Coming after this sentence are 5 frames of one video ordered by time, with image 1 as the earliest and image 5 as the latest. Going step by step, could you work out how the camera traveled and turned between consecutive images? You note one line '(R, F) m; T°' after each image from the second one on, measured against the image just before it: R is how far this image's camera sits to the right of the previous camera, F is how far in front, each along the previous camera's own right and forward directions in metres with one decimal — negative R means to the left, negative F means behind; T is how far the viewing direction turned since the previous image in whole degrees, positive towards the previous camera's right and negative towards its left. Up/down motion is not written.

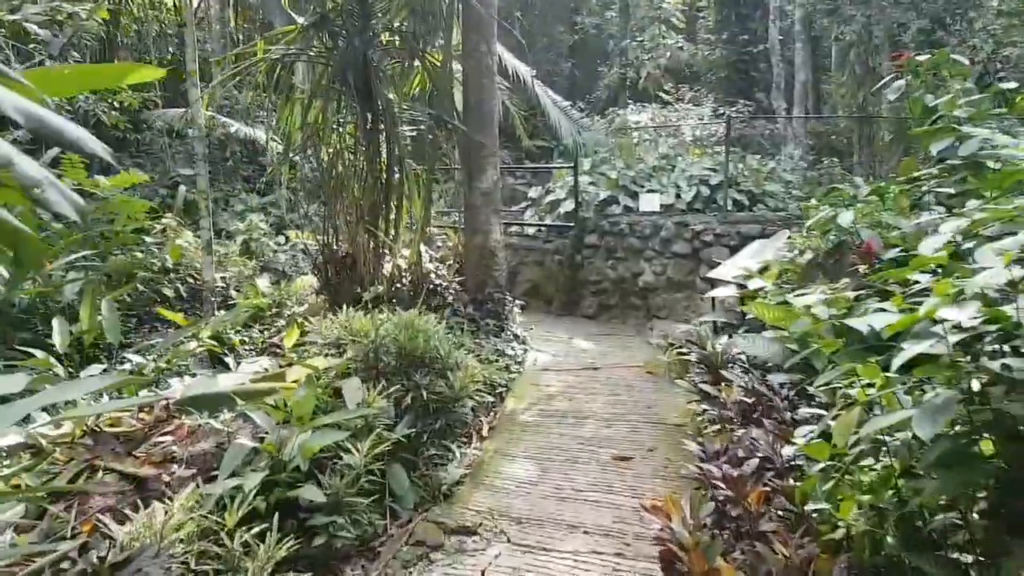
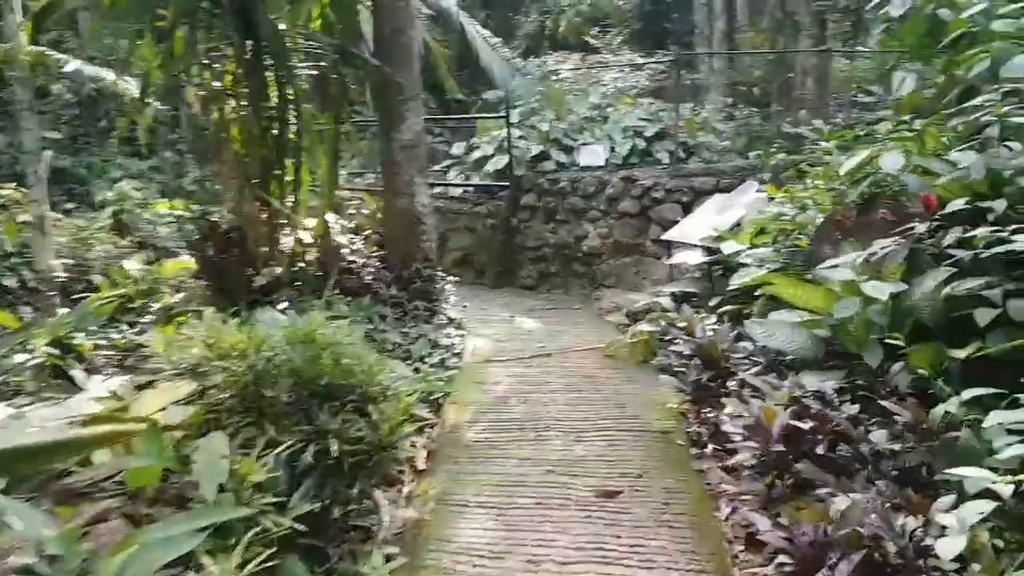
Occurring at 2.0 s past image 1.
(-0.1, +0.9) m; +6°
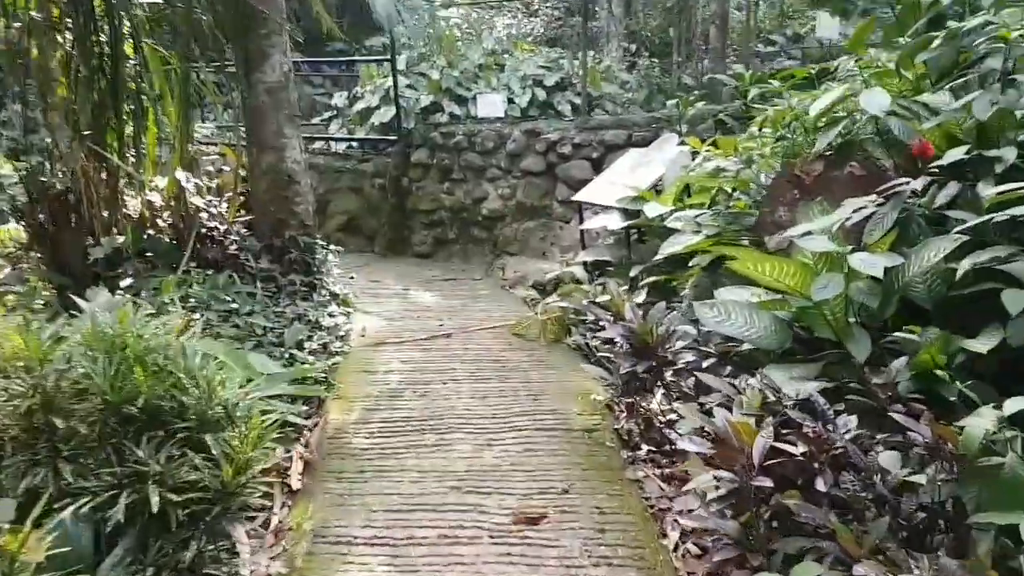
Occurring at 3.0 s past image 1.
(0.0, +0.5) m; +8°
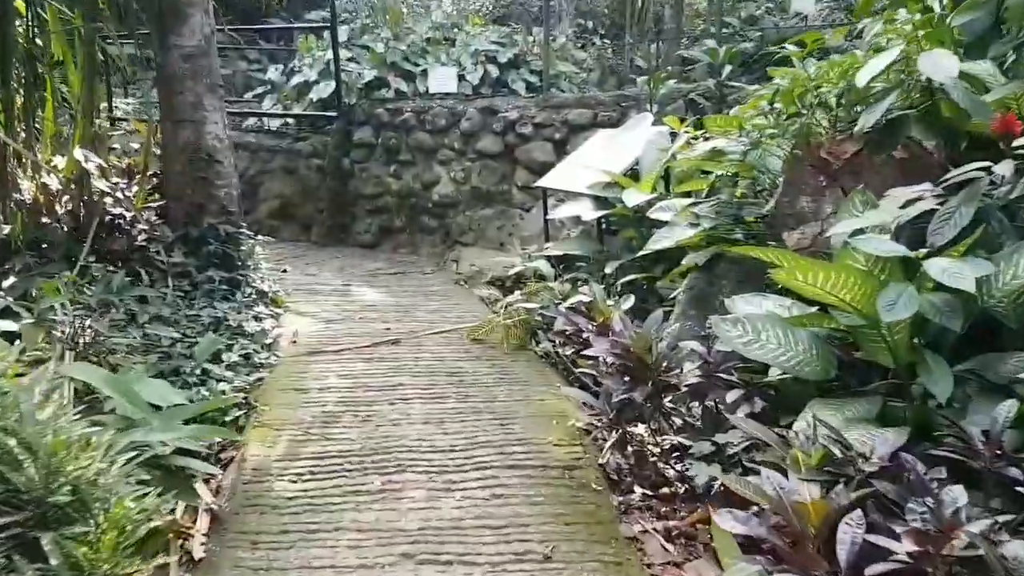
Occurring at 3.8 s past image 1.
(0.0, +0.5) m; +4°
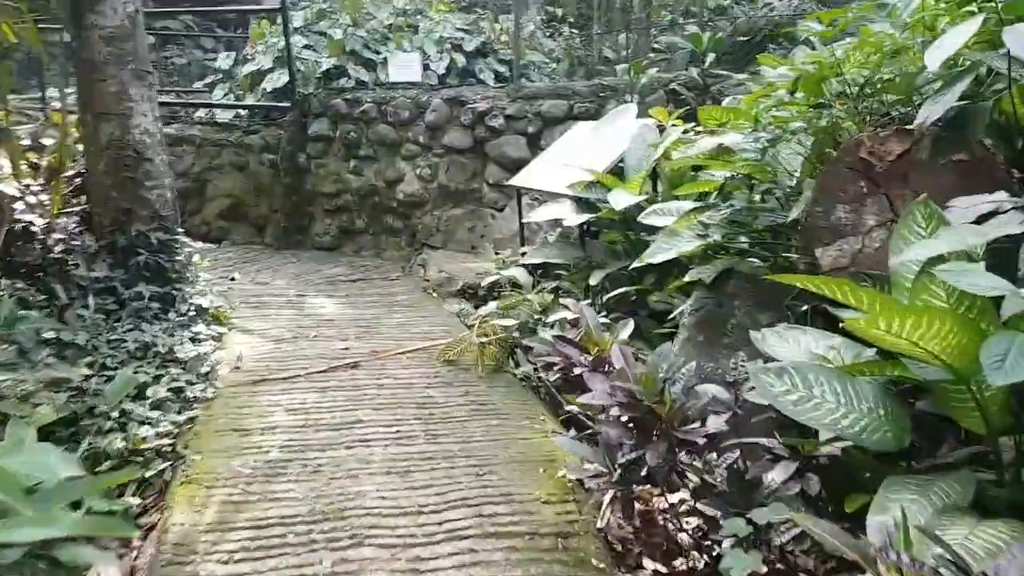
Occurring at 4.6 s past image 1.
(0.0, +0.4) m; +2°
